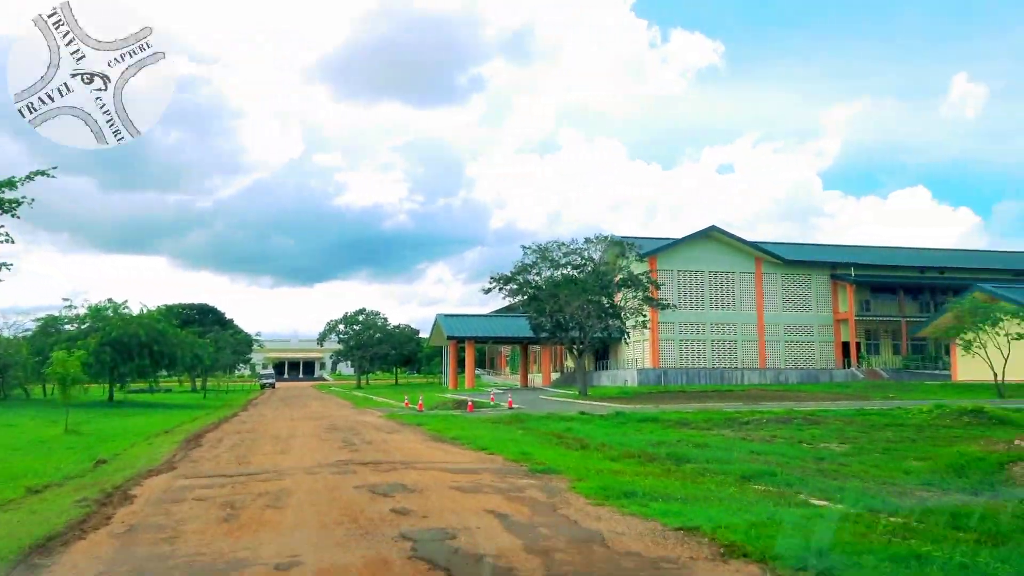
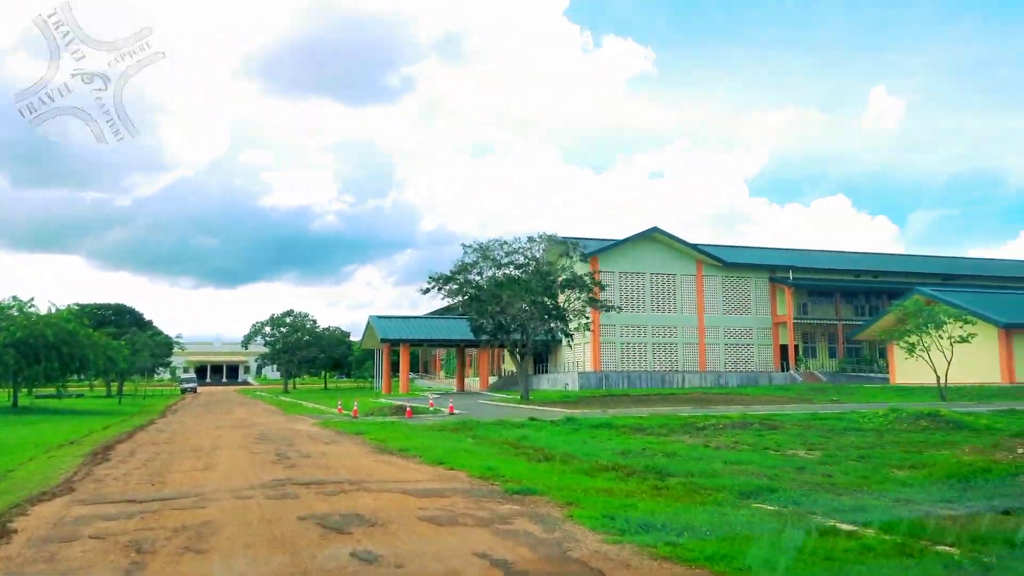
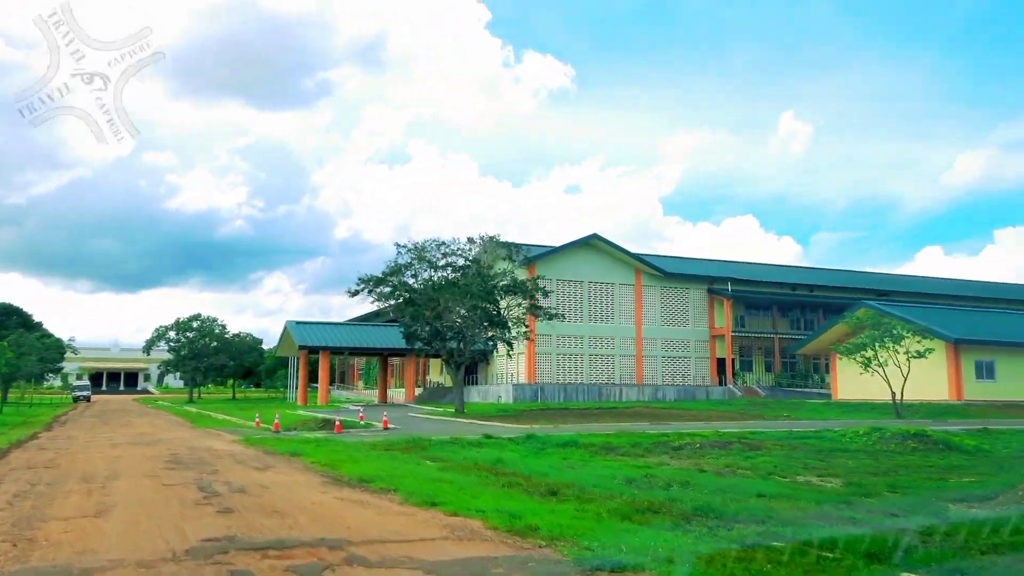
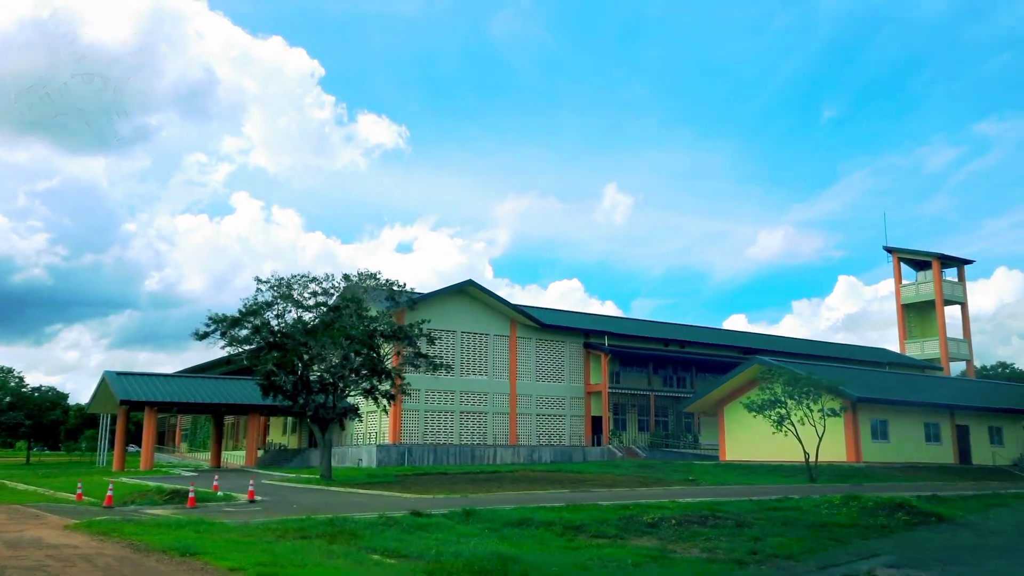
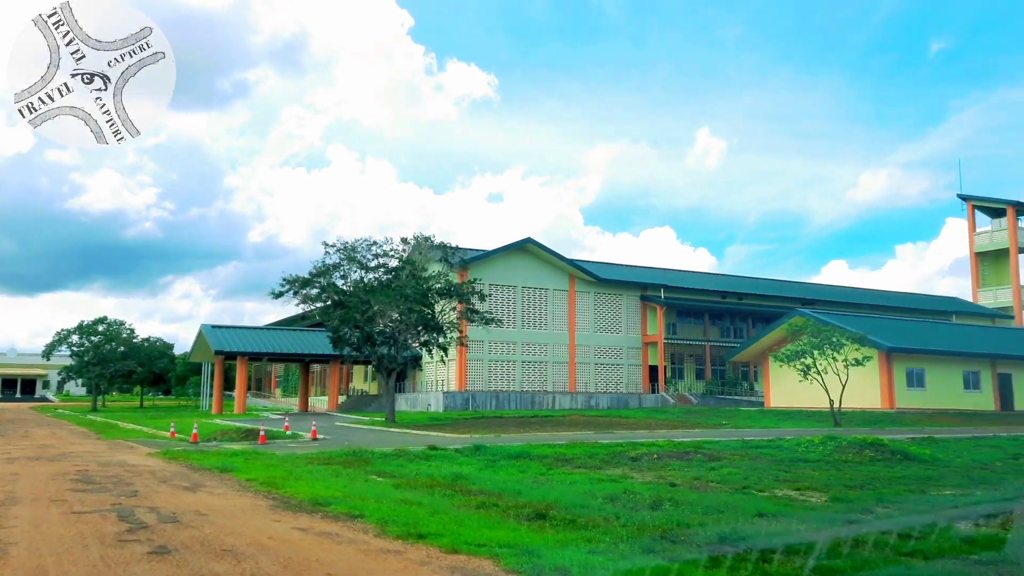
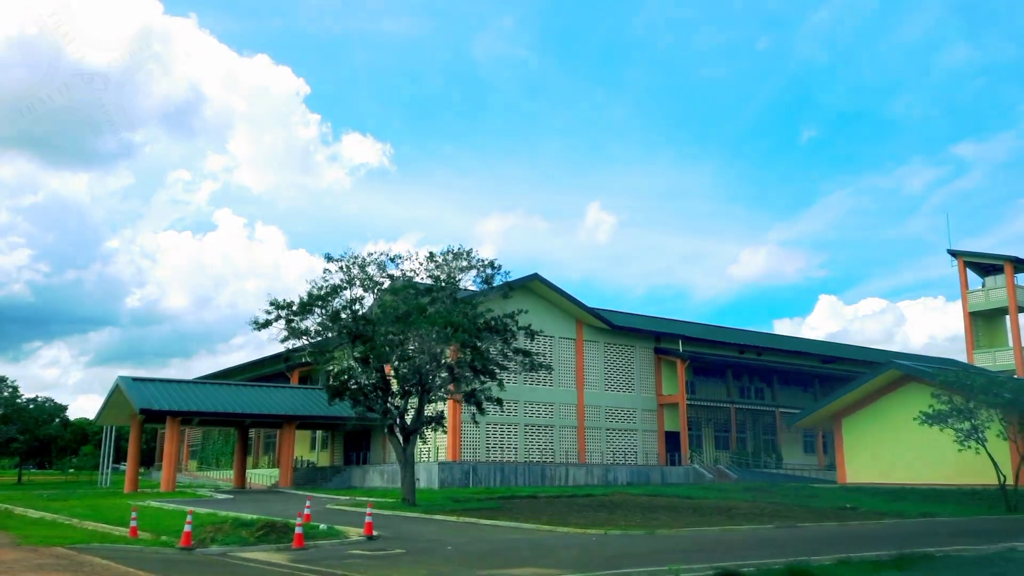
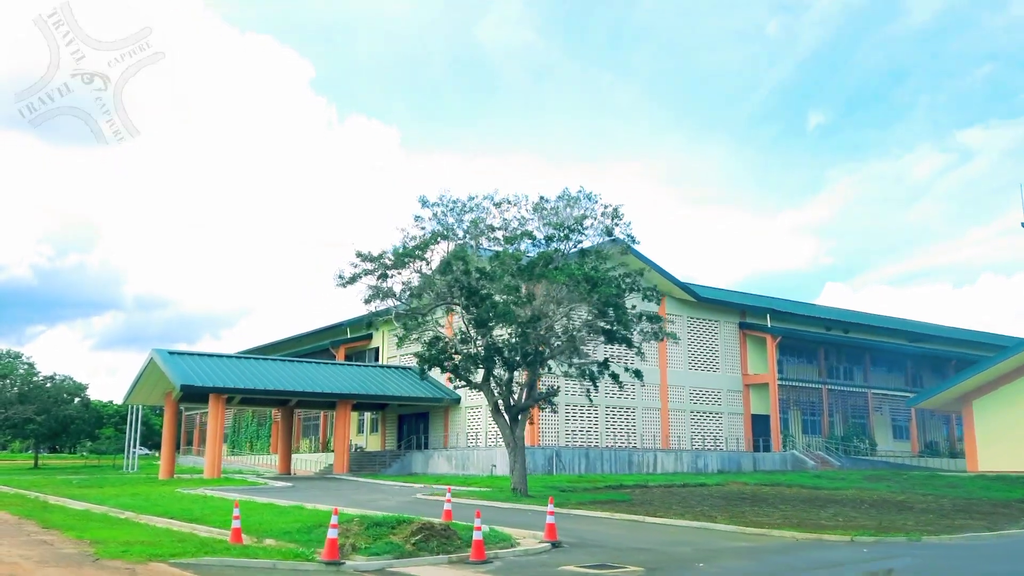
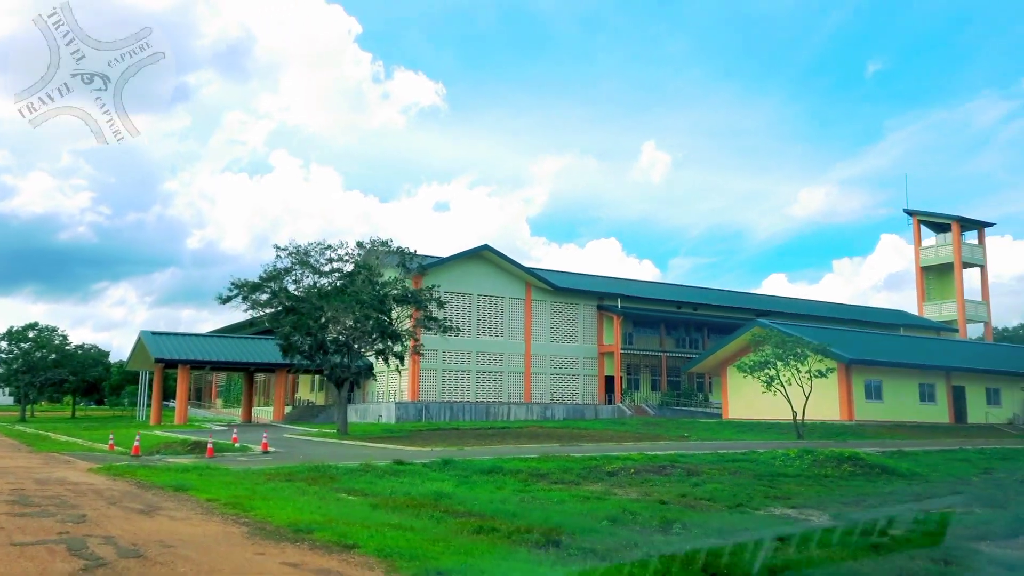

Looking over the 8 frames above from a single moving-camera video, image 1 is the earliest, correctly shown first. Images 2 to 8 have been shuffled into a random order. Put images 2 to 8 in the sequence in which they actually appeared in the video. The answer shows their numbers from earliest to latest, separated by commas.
2, 3, 5, 8, 4, 6, 7
